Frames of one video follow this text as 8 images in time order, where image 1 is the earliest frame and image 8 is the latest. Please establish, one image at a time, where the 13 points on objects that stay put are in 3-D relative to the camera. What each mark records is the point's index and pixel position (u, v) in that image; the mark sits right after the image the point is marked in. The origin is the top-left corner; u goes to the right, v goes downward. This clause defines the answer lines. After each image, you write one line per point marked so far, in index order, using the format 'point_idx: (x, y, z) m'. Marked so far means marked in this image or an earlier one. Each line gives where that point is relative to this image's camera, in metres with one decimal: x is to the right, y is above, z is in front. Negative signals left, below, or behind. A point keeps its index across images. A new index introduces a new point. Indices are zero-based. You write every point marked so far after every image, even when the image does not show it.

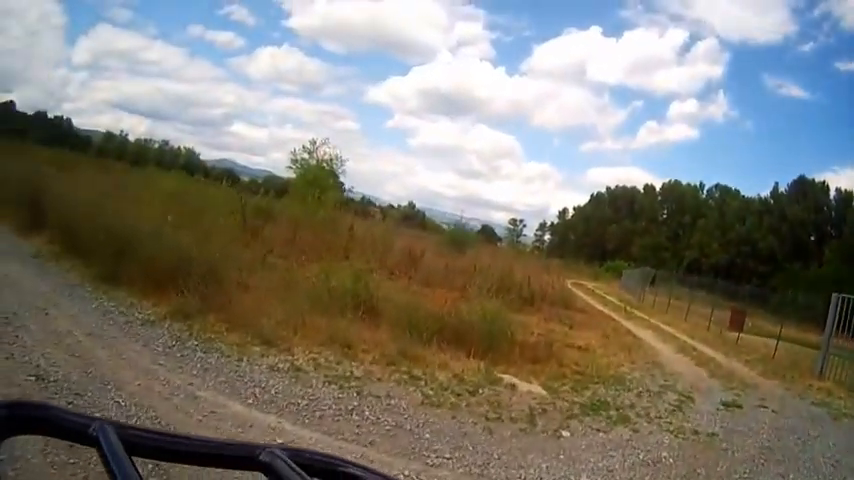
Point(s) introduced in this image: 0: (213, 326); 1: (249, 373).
0: (-3.5, -1.4, +12.6) m
1: (-2.5, -1.8, +10.4) m
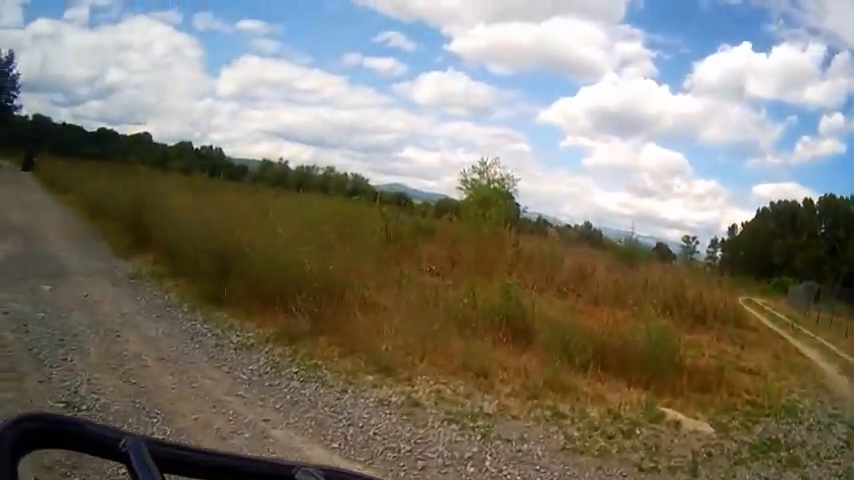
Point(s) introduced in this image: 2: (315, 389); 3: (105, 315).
0: (-1.5, -1.6, +11.2) m
1: (-0.9, -2.0, +8.9) m
2: (-1.4, -1.9, +9.5) m
3: (-3.6, -0.8, +8.3) m
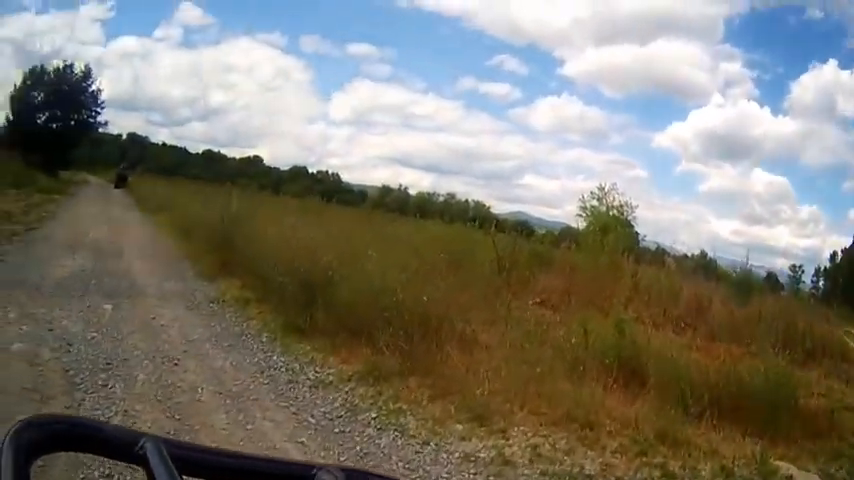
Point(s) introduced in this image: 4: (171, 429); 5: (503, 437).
0: (-0.3, -2.1, +10.2) m
1: (0.0, -2.3, +7.9) m
2: (-0.4, -2.2, +8.5) m
3: (-2.7, -1.0, +7.7) m
4: (-1.9, -1.4, +5.5) m
5: (+0.9, -2.5, +9.3) m
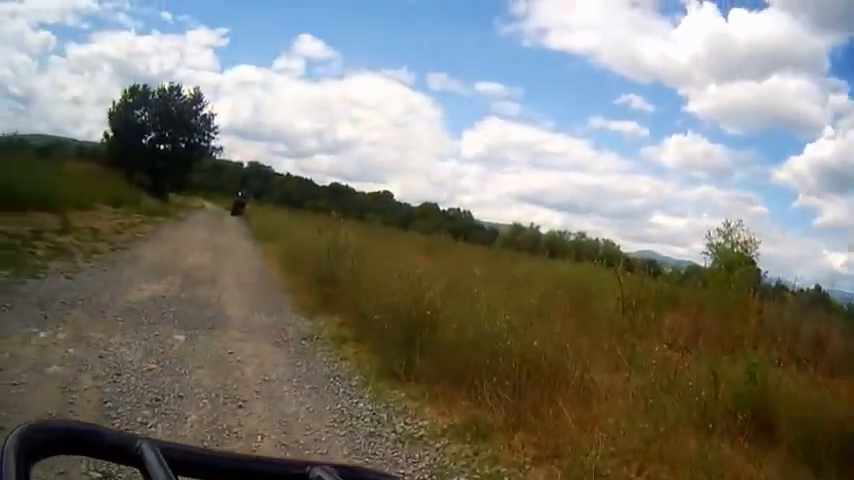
0: (+1.0, -2.6, +9.0) m
1: (+0.8, -2.7, +6.7) m
2: (+0.5, -2.6, +7.3) m
3: (-1.8, -1.3, +7.0) m
4: (-1.4, -1.5, +4.7) m
5: (+1.9, -3.0, +7.9) m
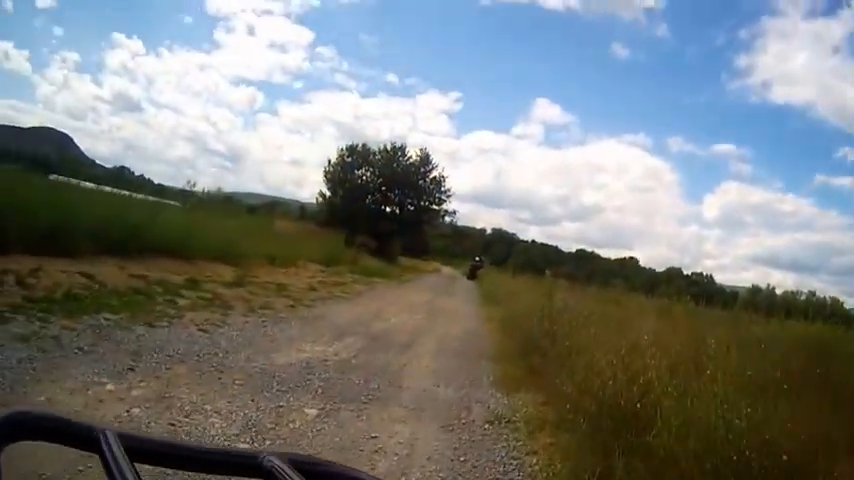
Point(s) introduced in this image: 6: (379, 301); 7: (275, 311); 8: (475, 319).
0: (+2.7, -3.2, +6.4) m
1: (+1.8, -3.1, +4.1) m
2: (+1.7, -3.1, +4.9) m
3: (-0.5, -1.6, +5.3) m
4: (-0.8, -1.7, +3.0) m
5: (+3.2, -3.5, +5.0) m
6: (-1.1, -1.5, +18.4) m
7: (-2.6, -1.3, +12.8) m
8: (+1.2, -1.9, +18.1) m
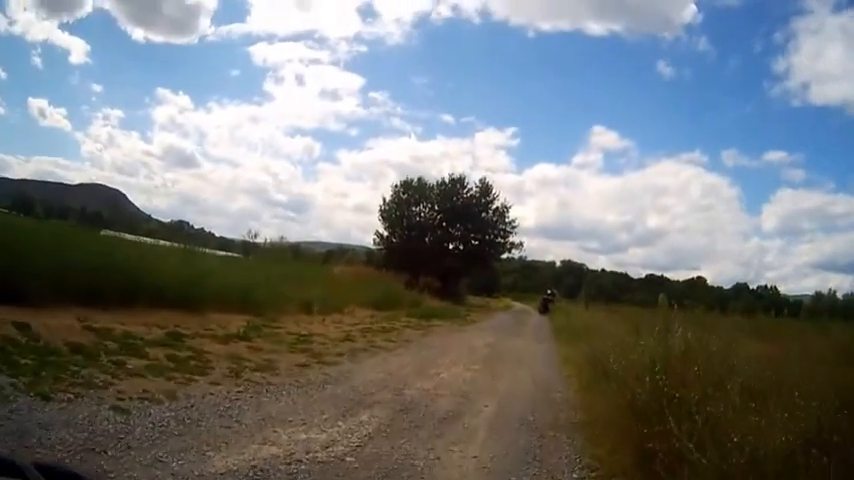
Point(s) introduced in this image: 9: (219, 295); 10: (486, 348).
0: (+2.8, -3.0, +2.5) m
1: (+1.7, -2.9, +0.3) m
2: (+1.7, -2.9, +1.1) m
3: (-0.6, -1.6, +1.8) m
4: (-1.1, -1.6, -0.5) m
5: (+3.2, -3.2, +1.0) m
6: (+0.1, -2.2, +14.9) m
7: (-2.0, -1.8, +9.4) m
8: (+2.4, -2.4, +14.3) m
9: (-5.2, -1.3, +18.9) m
10: (+1.3, -2.4, +16.5) m
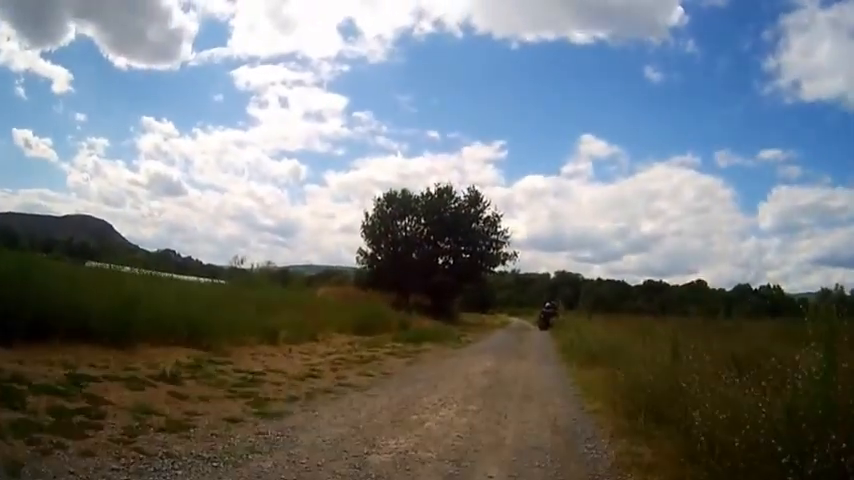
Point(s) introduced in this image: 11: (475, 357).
0: (+2.7, -2.7, -0.5) m
1: (+1.6, -2.5, -2.6) m
2: (+1.6, -2.5, -1.9) m
3: (-0.7, -1.4, -1.2) m
4: (-1.2, -1.3, -3.4) m
5: (+3.2, -2.8, -1.9) m
6: (-0.2, -2.3, +11.9) m
7: (-2.2, -1.8, +6.4) m
8: (+2.1, -2.4, +11.4) m
9: (-5.6, -1.8, +15.9) m
10: (+1.0, -2.4, +13.6) m
11: (+1.2, -2.9, +18.6) m
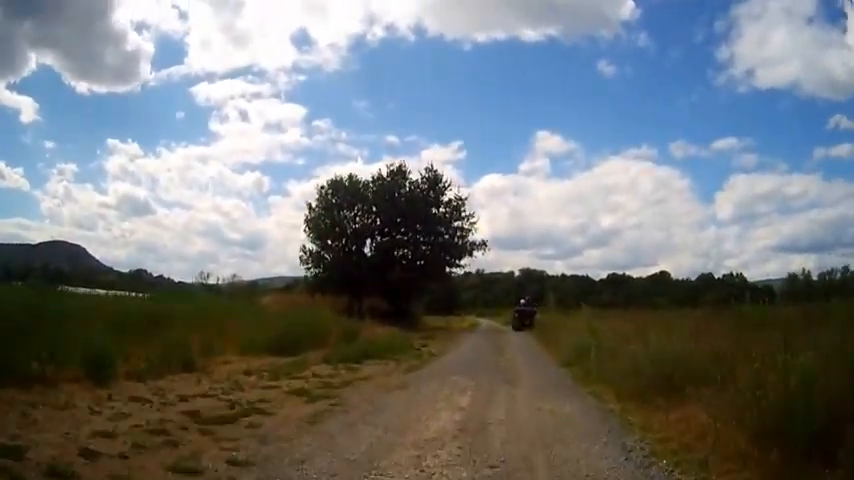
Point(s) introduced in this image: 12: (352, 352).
0: (+2.6, -1.8, -7.7) m
1: (+1.6, -1.7, -9.9) m
2: (+1.6, -1.7, -9.2) m
3: (-0.8, -0.7, -8.5) m
4: (-1.2, -0.6, -10.8) m
5: (+3.1, -1.9, -9.1) m
6: (-0.9, -1.6, +4.6) m
7: (-2.7, -1.2, -1.0) m
8: (+1.5, -1.6, +4.1) m
9: (-6.4, -1.4, +8.3) m
10: (+0.3, -1.7, +6.3) m
11: (+0.2, -2.2, +11.3) m
12: (-1.8, -2.6, +17.9) m
